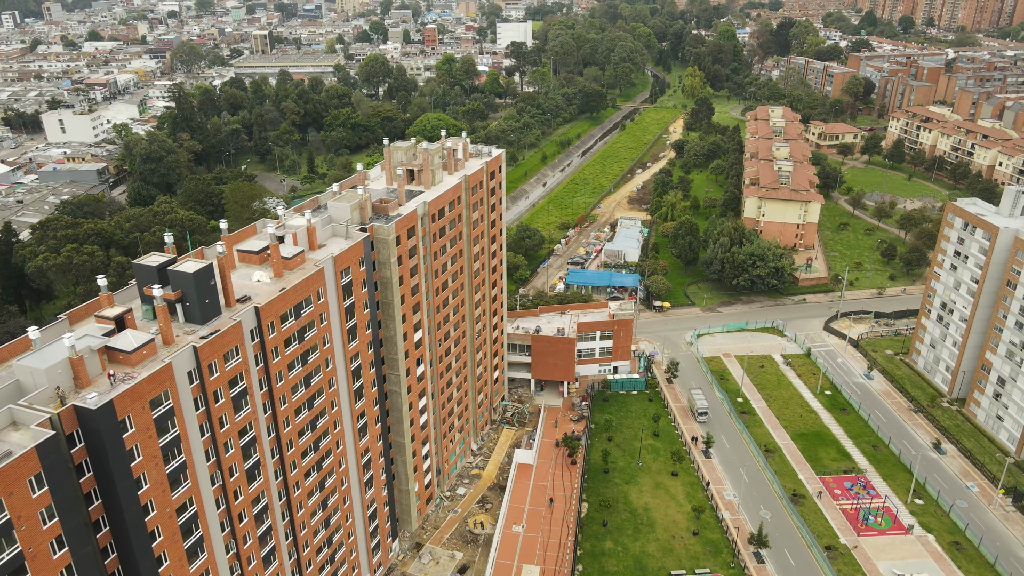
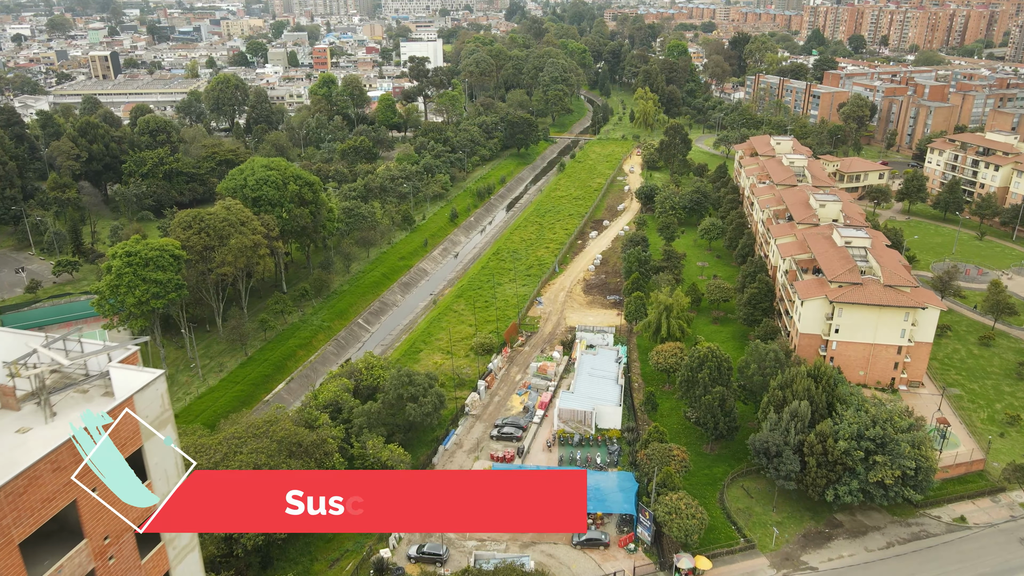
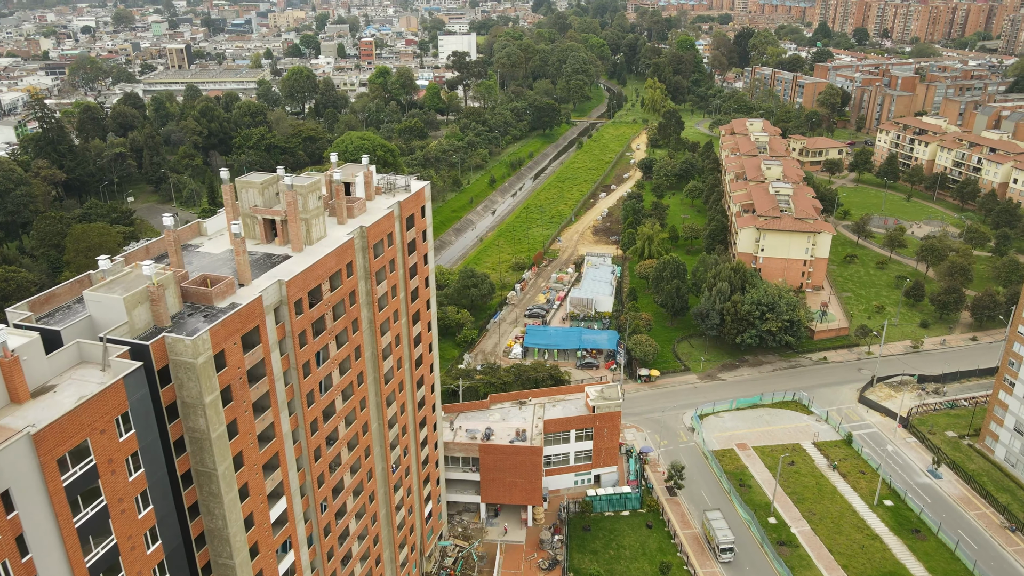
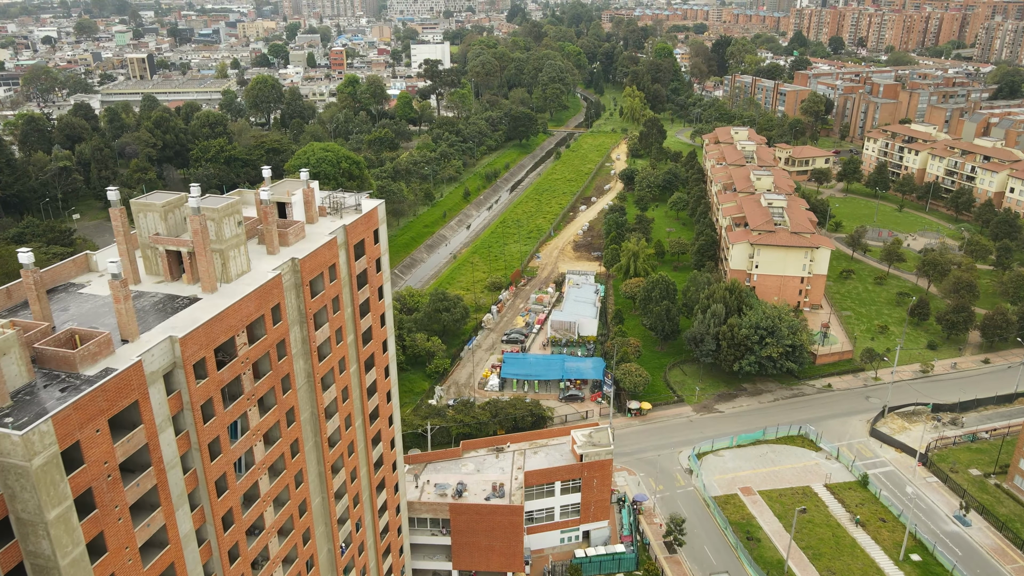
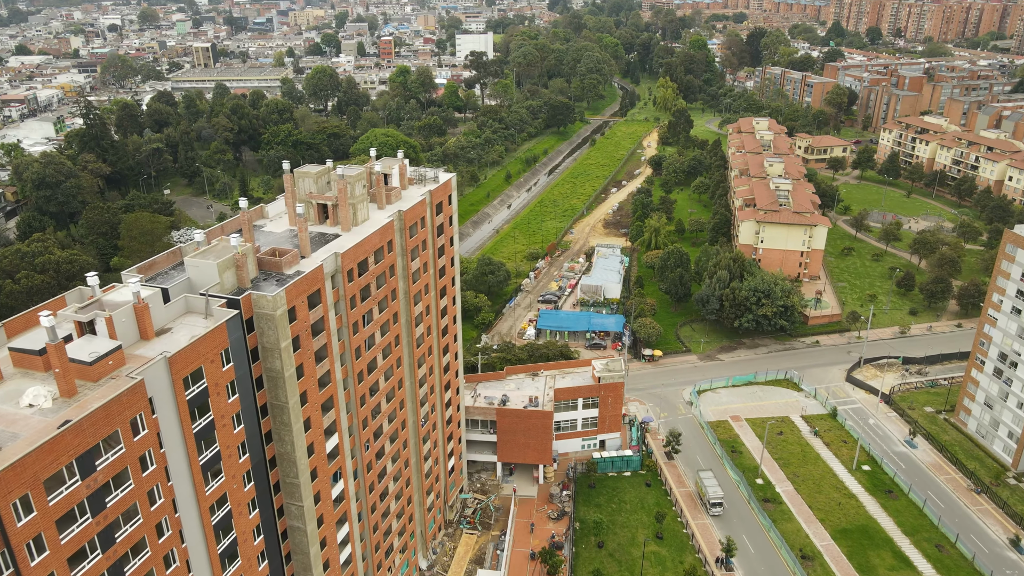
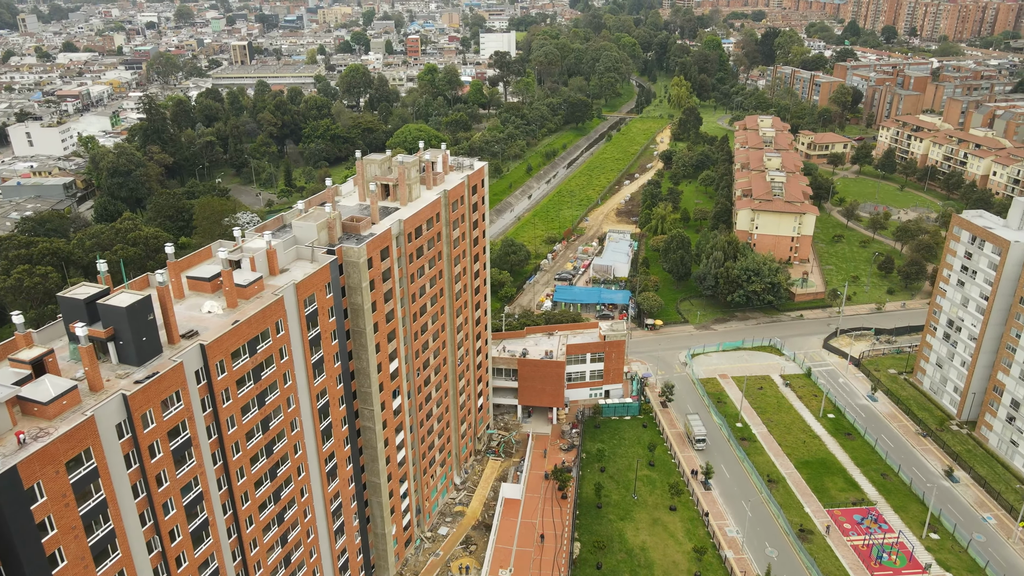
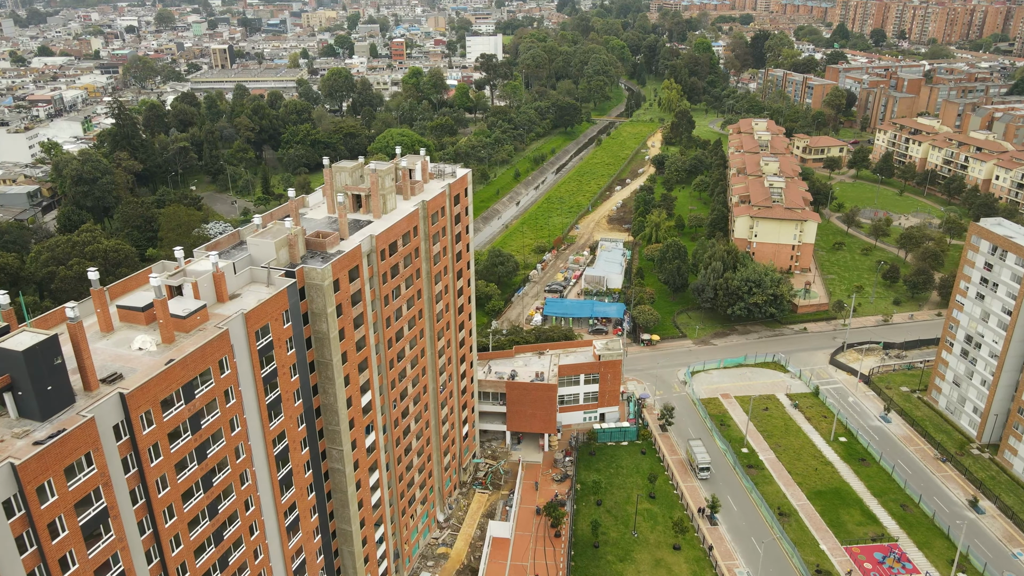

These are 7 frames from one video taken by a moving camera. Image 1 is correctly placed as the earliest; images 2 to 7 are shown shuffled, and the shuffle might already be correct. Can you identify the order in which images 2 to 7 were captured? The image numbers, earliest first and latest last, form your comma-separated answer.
6, 7, 5, 3, 4, 2
